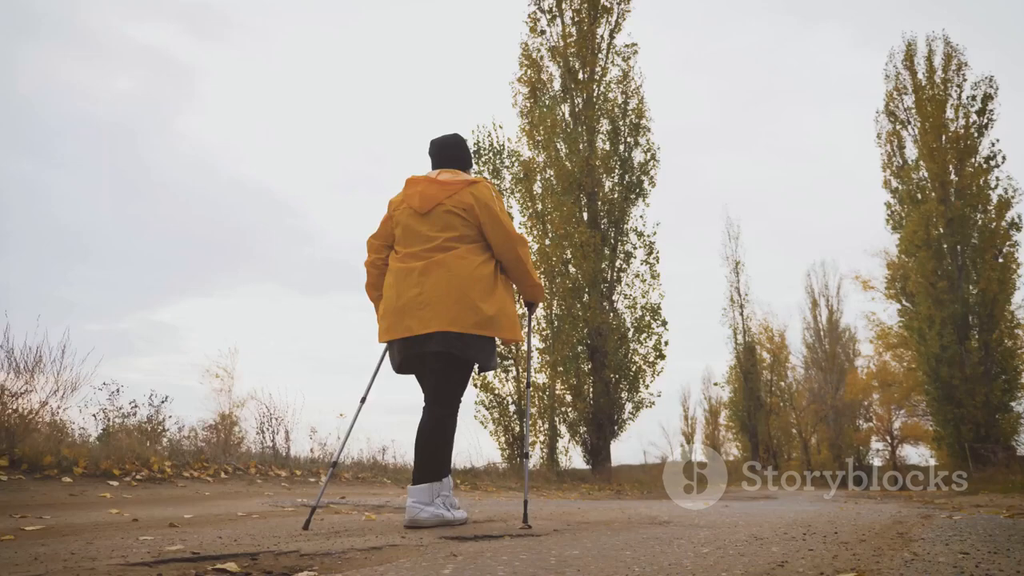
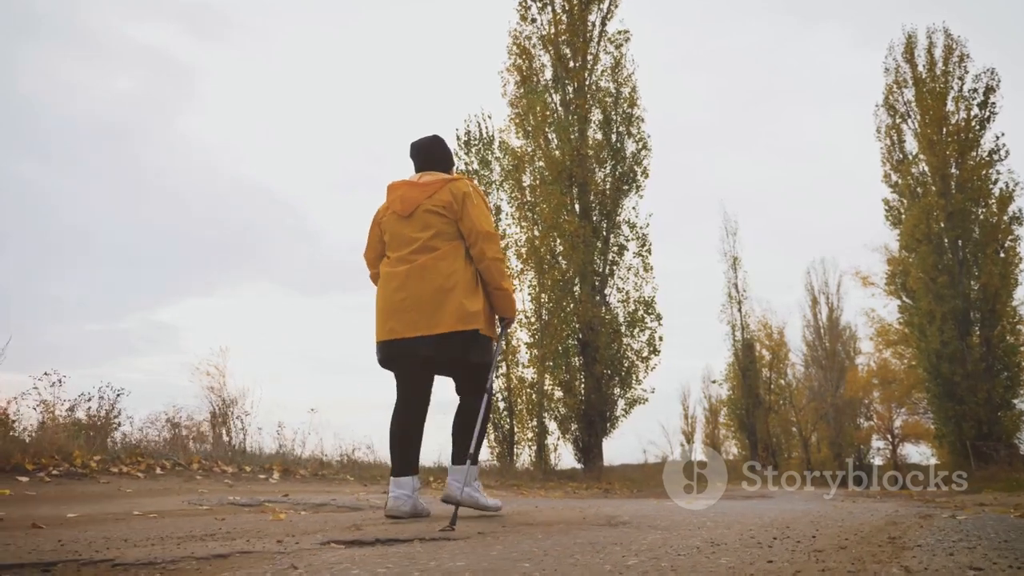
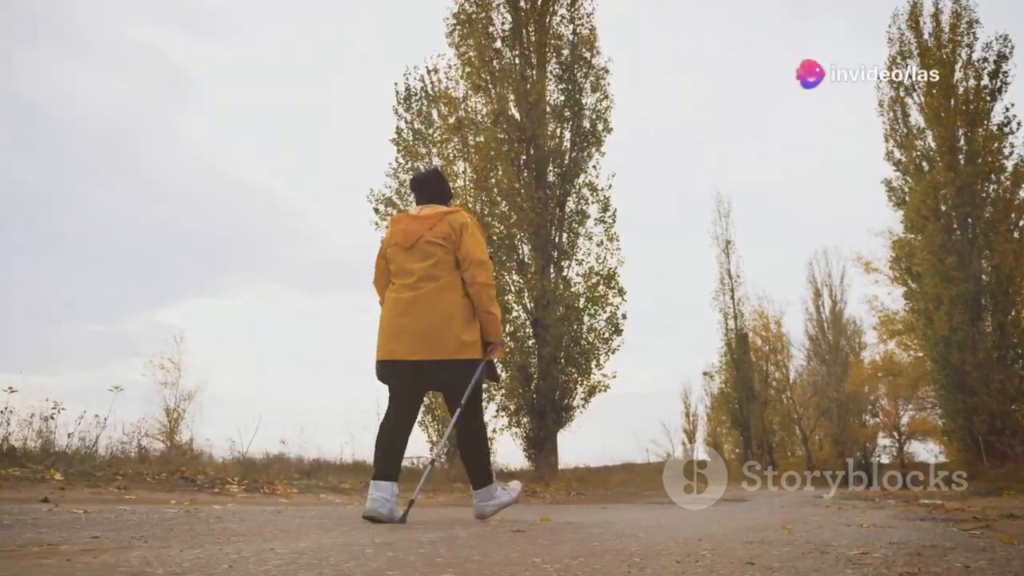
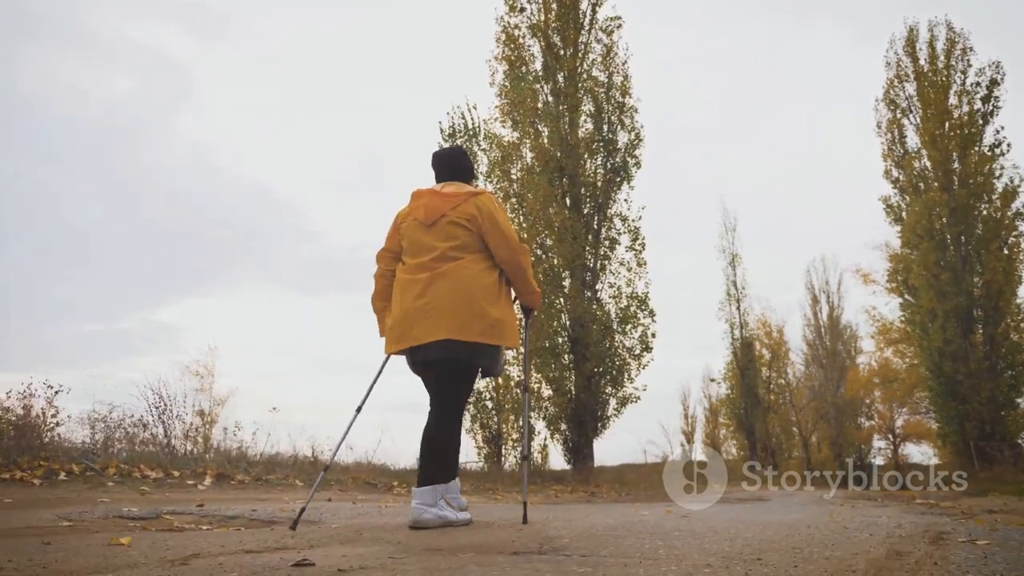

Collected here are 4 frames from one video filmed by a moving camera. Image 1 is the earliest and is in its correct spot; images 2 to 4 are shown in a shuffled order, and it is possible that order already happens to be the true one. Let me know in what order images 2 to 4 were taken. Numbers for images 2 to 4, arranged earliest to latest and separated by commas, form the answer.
2, 4, 3
